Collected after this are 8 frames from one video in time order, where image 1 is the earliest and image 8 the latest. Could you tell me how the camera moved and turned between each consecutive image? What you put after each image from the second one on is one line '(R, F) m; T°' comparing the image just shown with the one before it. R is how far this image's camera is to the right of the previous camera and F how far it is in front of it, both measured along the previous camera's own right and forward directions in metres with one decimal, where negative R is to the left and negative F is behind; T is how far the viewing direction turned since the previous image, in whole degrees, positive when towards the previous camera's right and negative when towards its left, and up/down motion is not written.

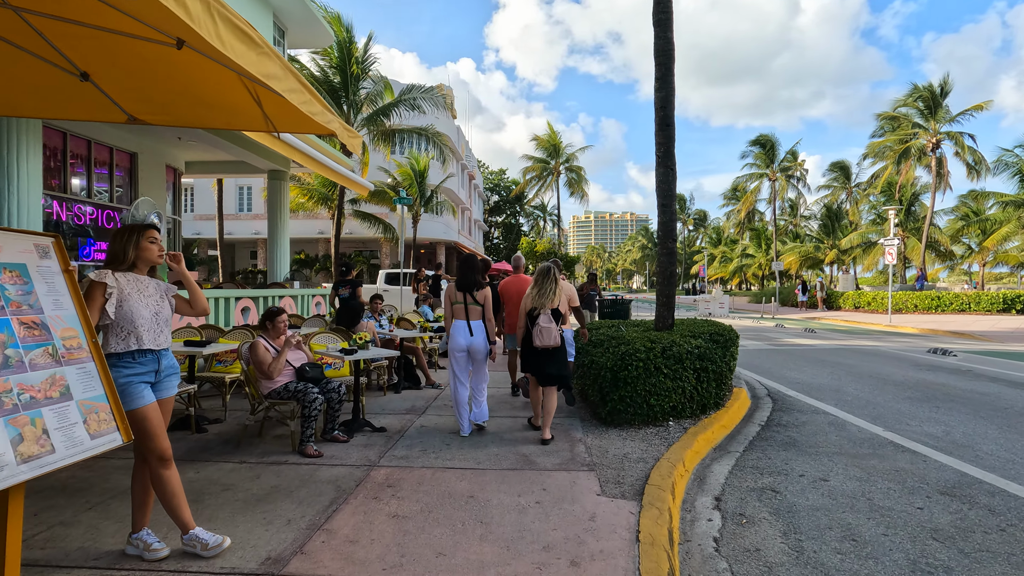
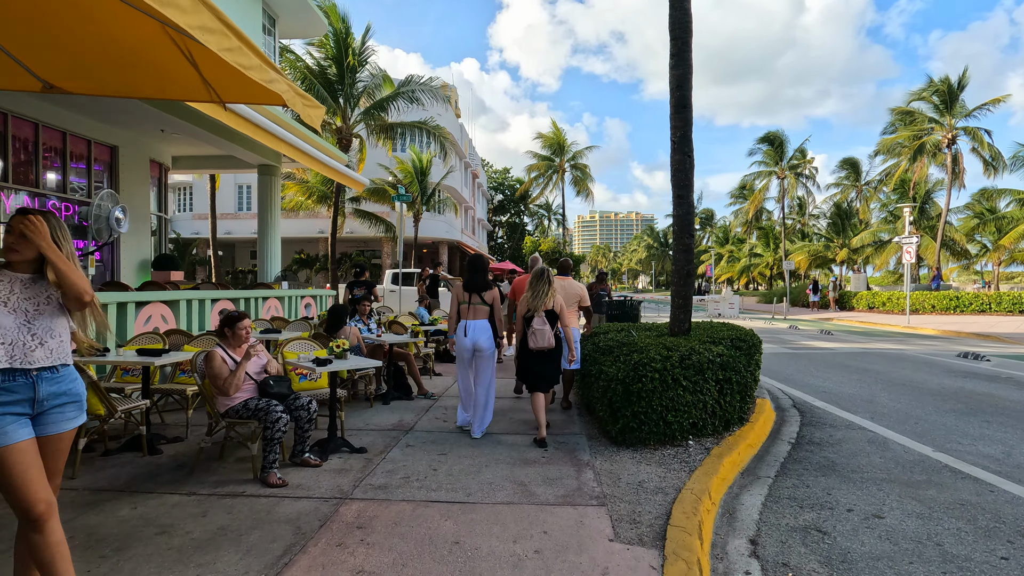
(+0.1, +0.7) m; -1°
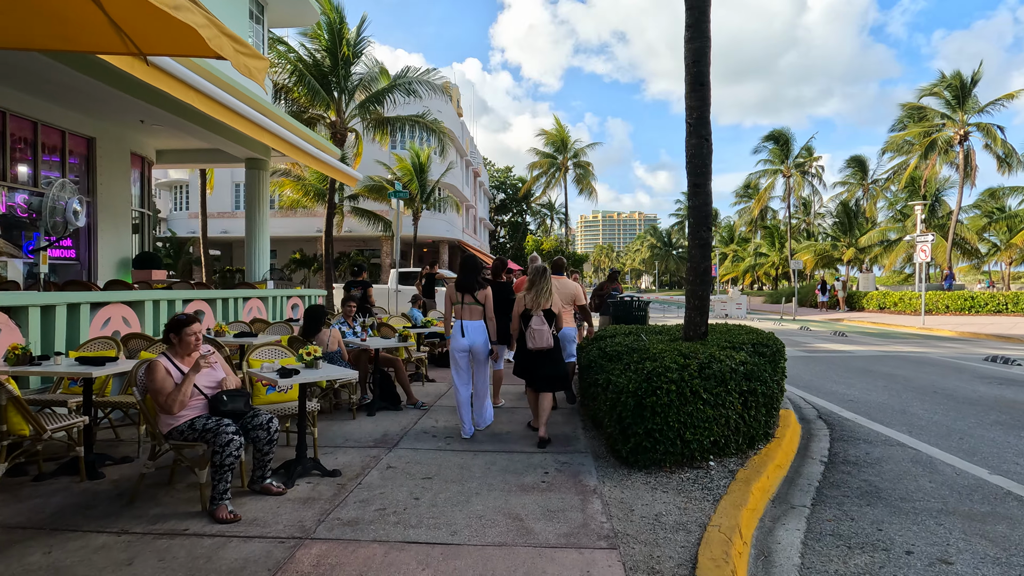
(+0.1, +0.6) m; 0°
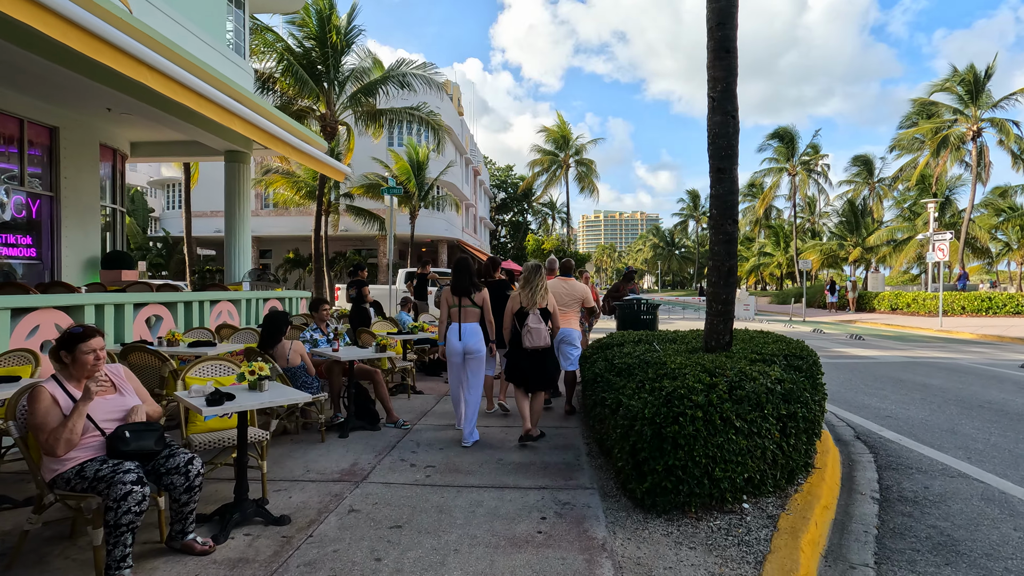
(+0.1, +0.8) m; 0°
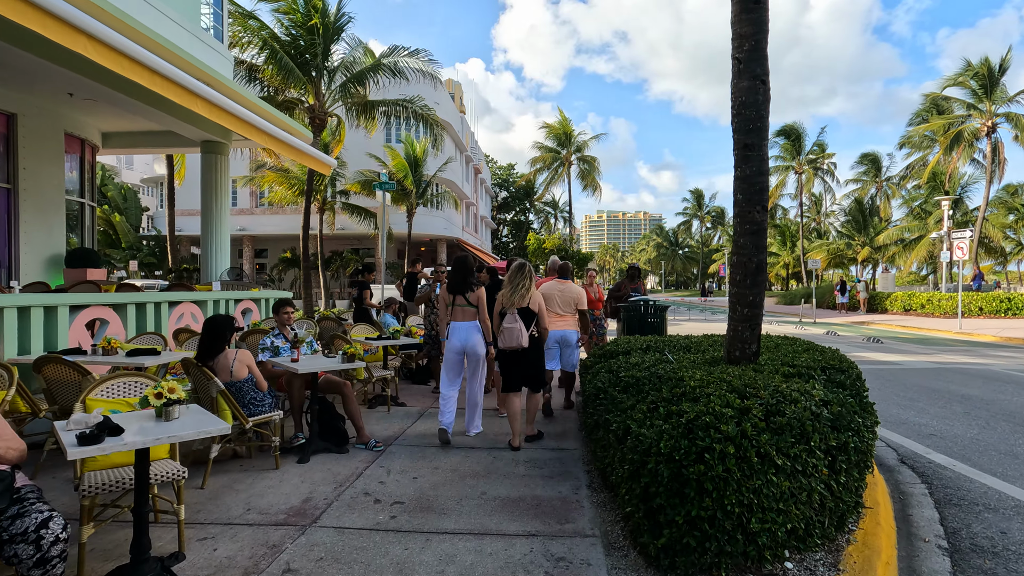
(+0.1, +0.8) m; 0°
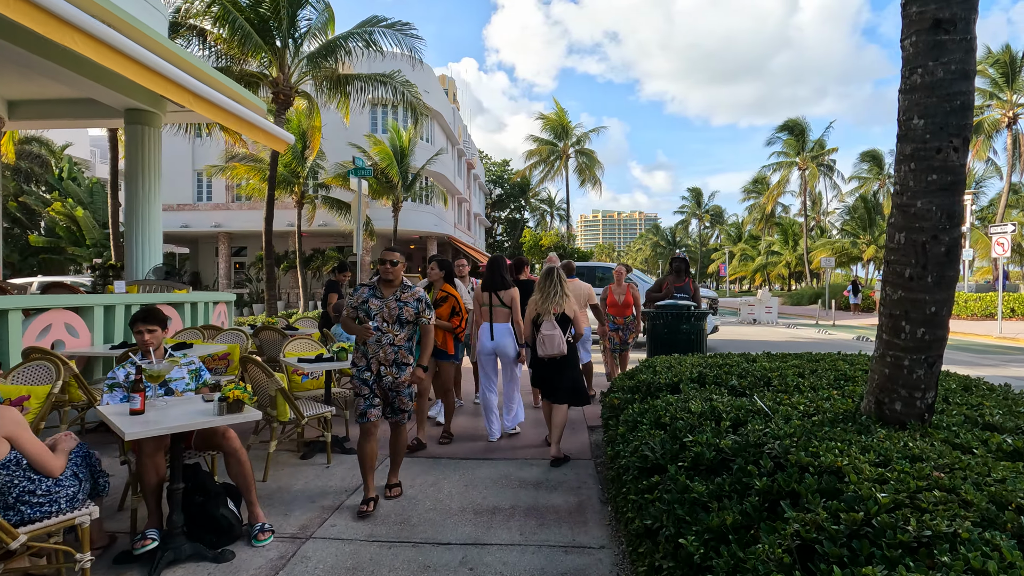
(0.0, +1.8) m; +1°
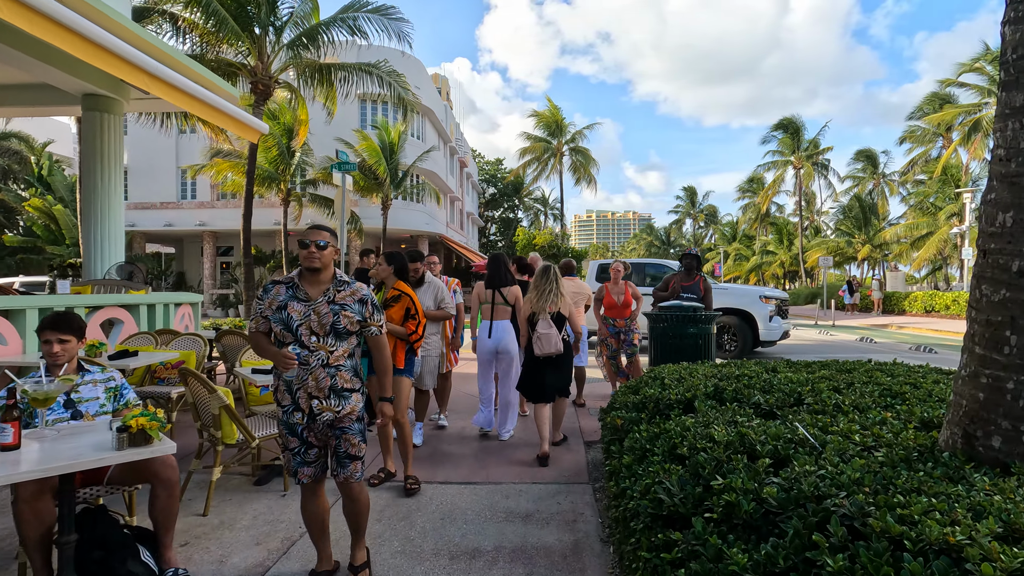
(+0.1, +0.6) m; +1°
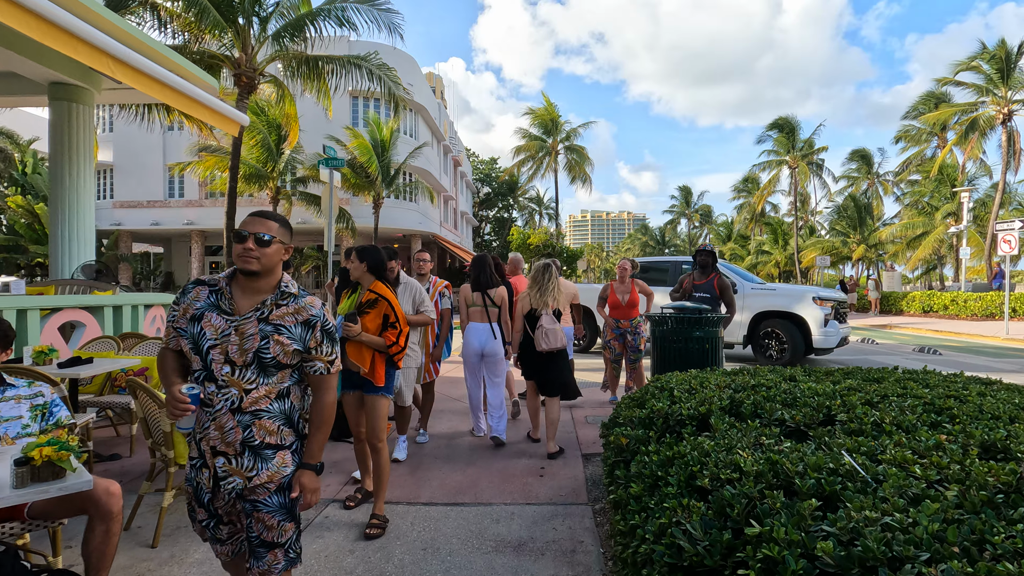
(0.0, +0.4) m; +1°
